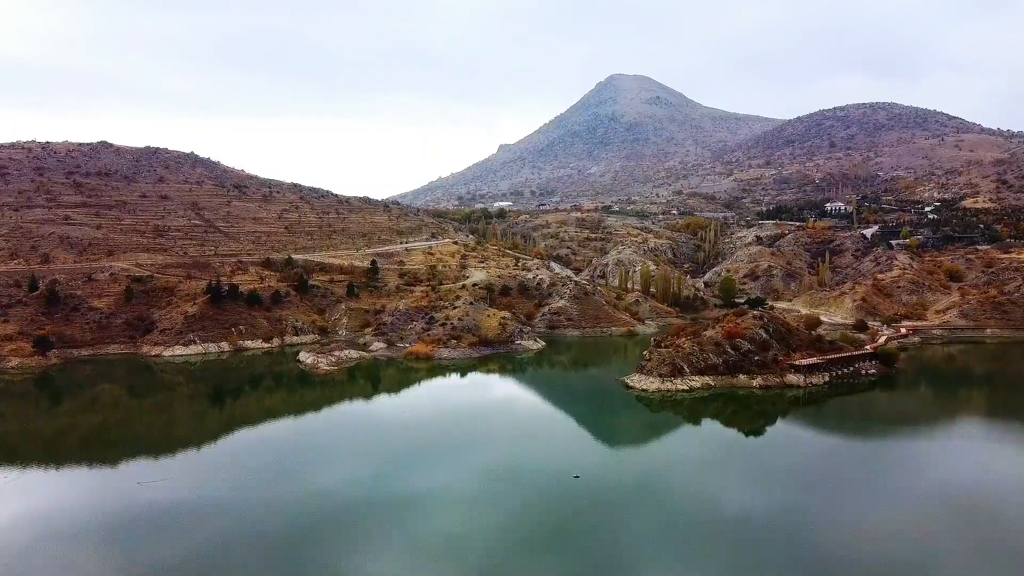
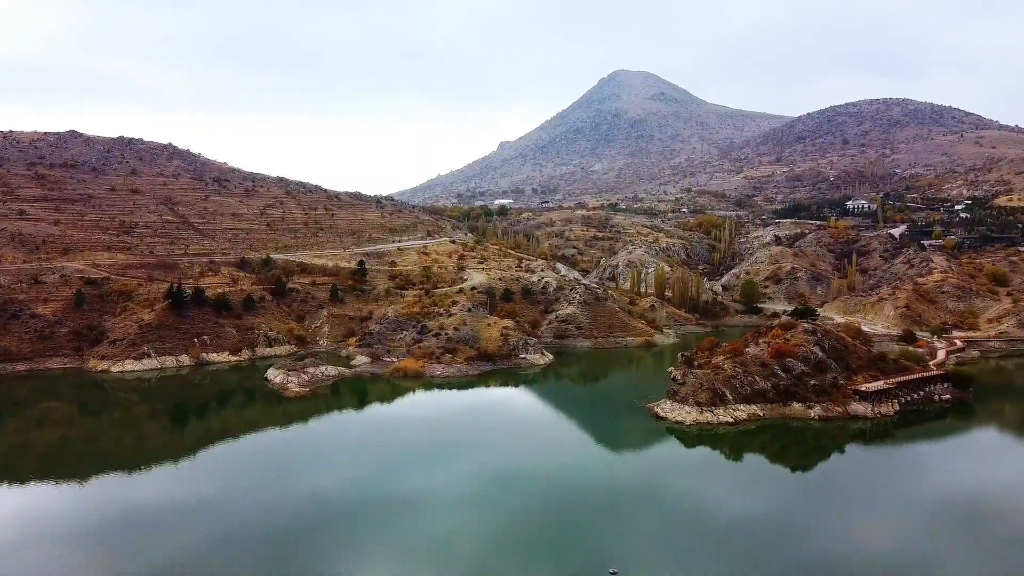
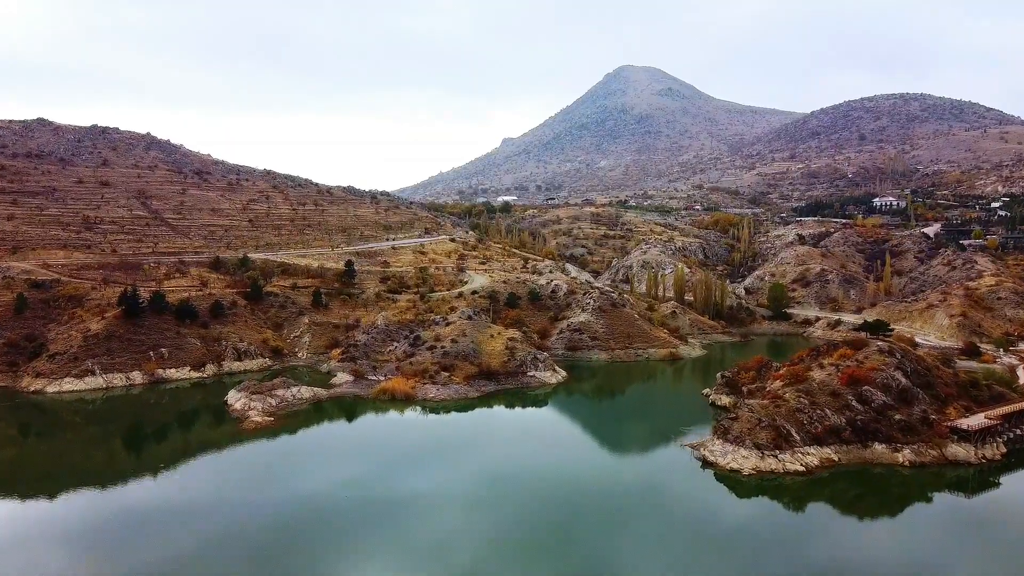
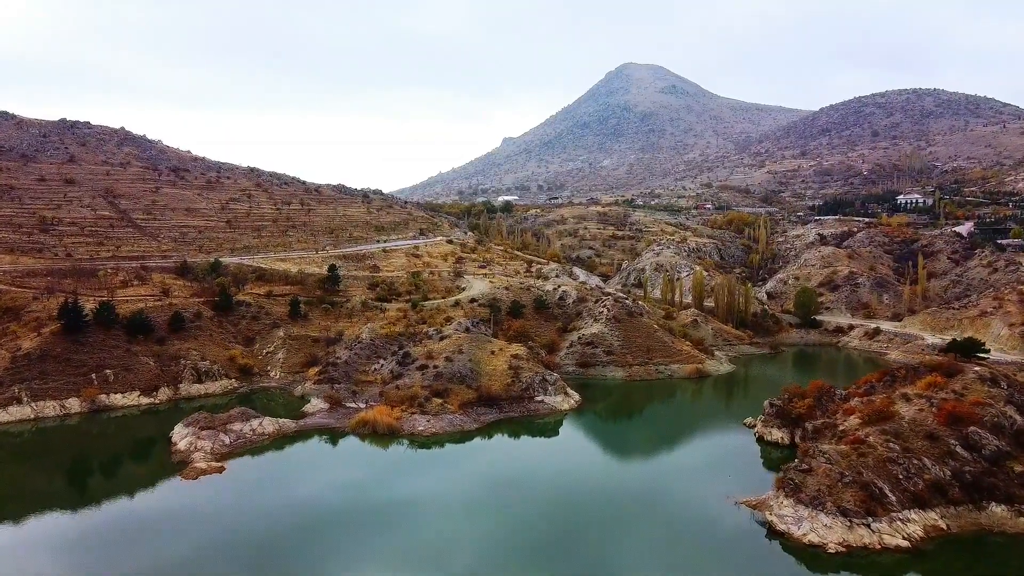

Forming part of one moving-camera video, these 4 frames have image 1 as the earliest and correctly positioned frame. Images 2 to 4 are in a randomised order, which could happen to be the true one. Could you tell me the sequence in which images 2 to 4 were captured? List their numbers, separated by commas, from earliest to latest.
2, 3, 4
